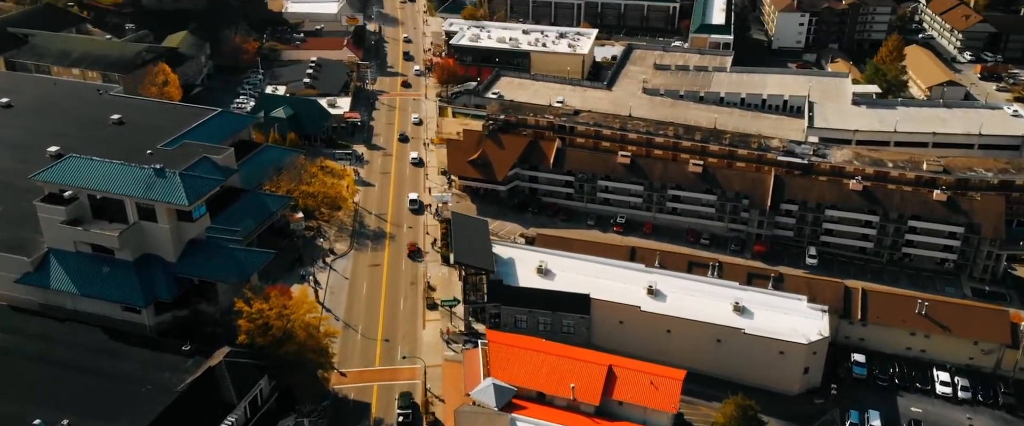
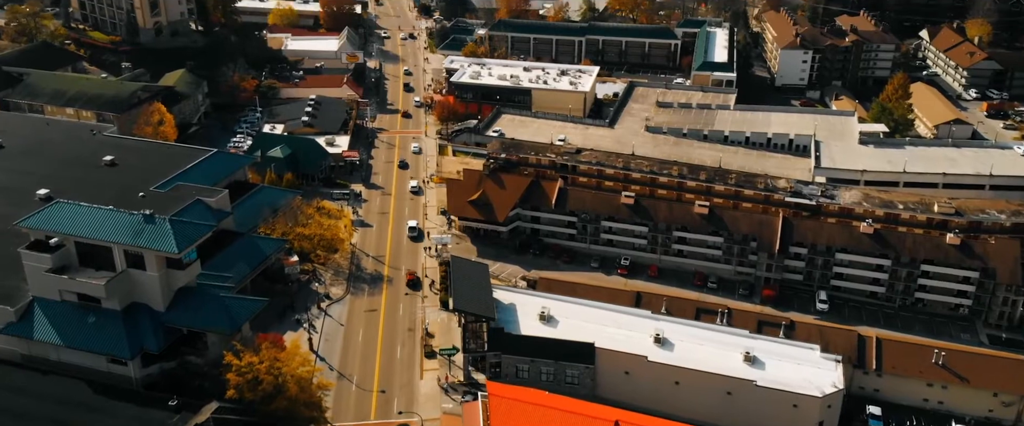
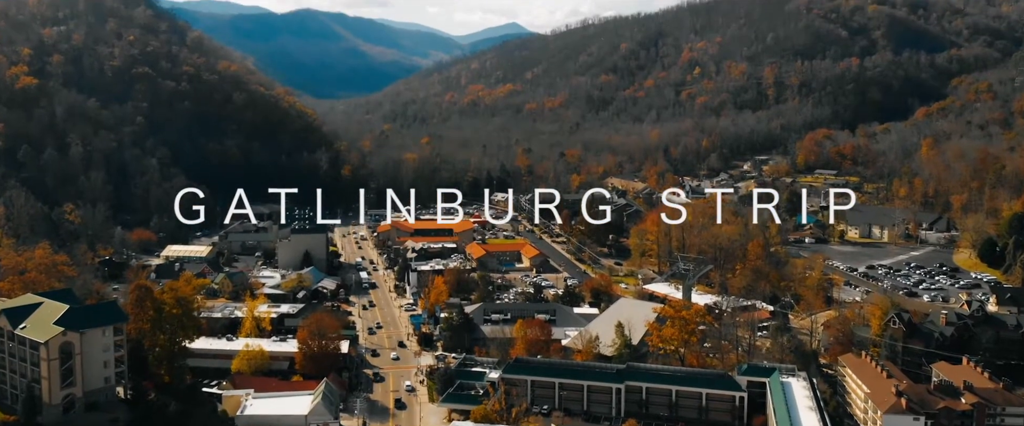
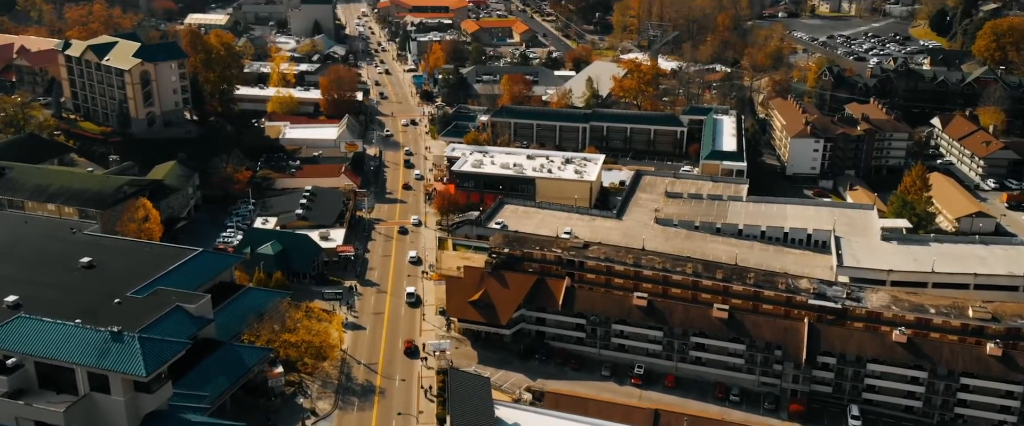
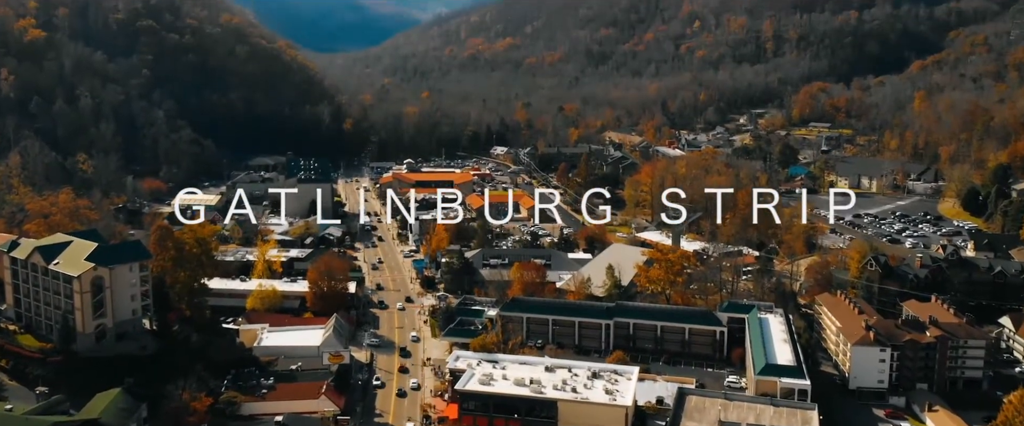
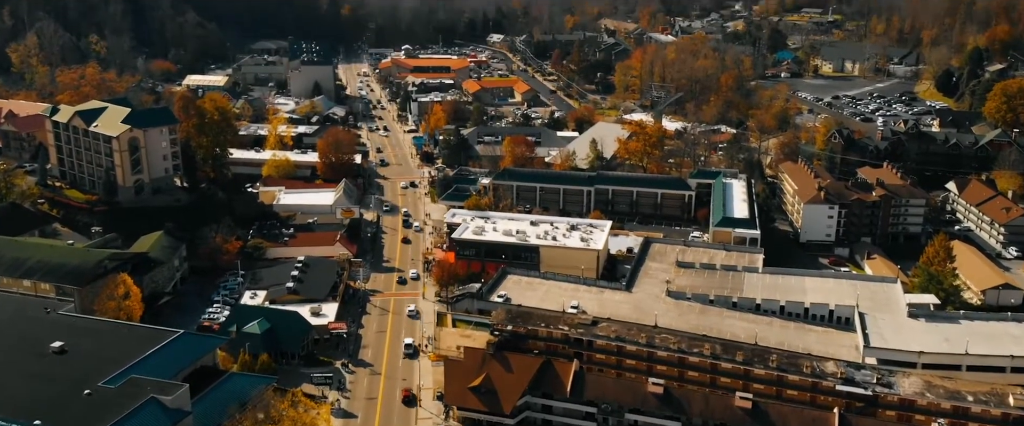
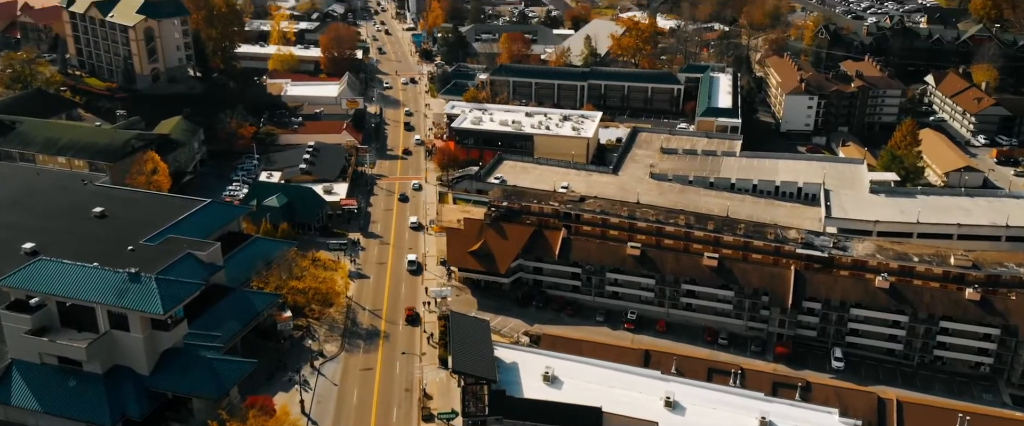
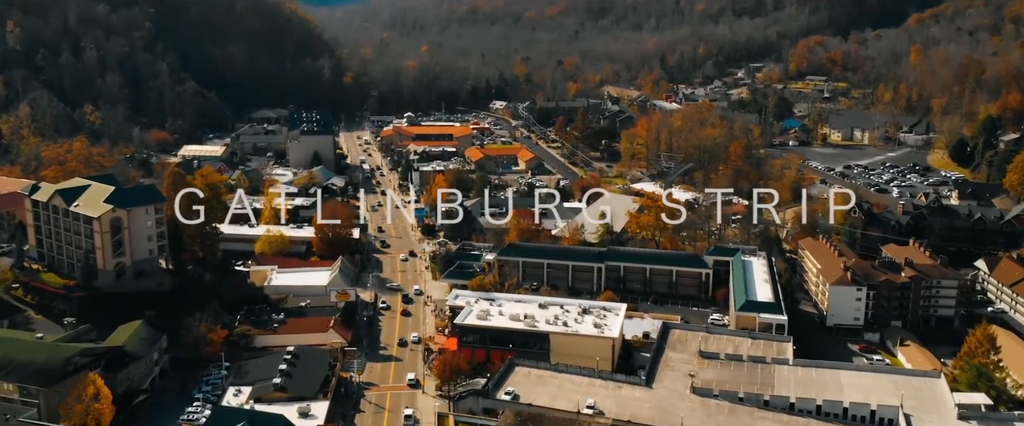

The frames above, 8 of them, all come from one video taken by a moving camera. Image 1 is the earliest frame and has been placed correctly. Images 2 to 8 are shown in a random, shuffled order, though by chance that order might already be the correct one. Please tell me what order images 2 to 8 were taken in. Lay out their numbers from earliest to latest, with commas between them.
2, 7, 4, 6, 8, 5, 3
